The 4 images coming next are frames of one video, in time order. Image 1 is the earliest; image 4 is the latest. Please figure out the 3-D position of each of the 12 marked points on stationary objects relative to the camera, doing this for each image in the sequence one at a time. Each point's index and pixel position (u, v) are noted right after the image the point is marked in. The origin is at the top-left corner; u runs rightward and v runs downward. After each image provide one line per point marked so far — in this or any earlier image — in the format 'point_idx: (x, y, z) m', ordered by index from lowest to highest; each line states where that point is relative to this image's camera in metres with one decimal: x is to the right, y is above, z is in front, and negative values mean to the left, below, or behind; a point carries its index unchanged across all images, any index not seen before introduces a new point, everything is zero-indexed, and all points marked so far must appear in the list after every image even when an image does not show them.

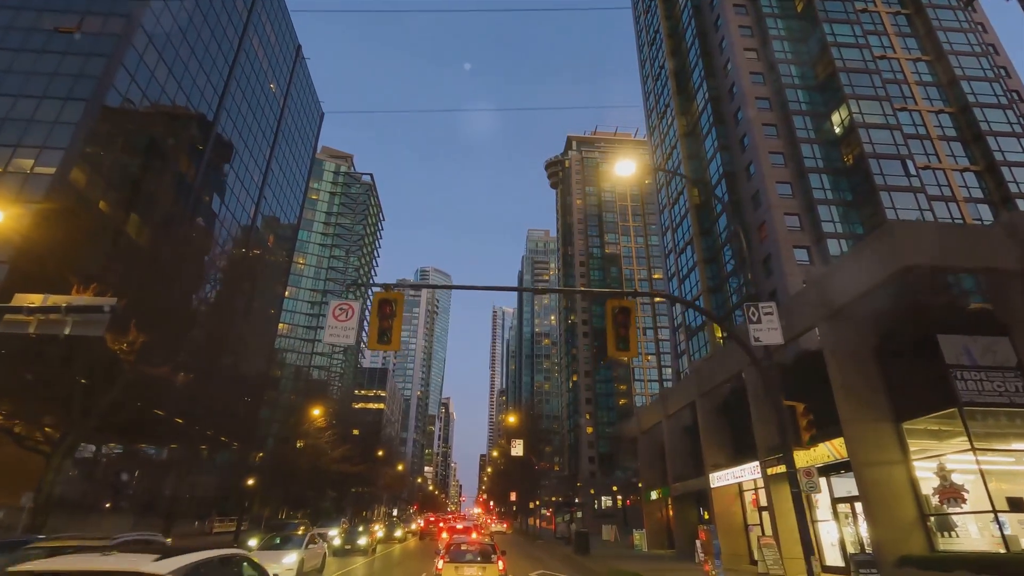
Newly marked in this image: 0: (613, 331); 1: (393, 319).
0: (+2.2, -1.0, +11.9) m
1: (-2.6, -0.7, +11.6) m
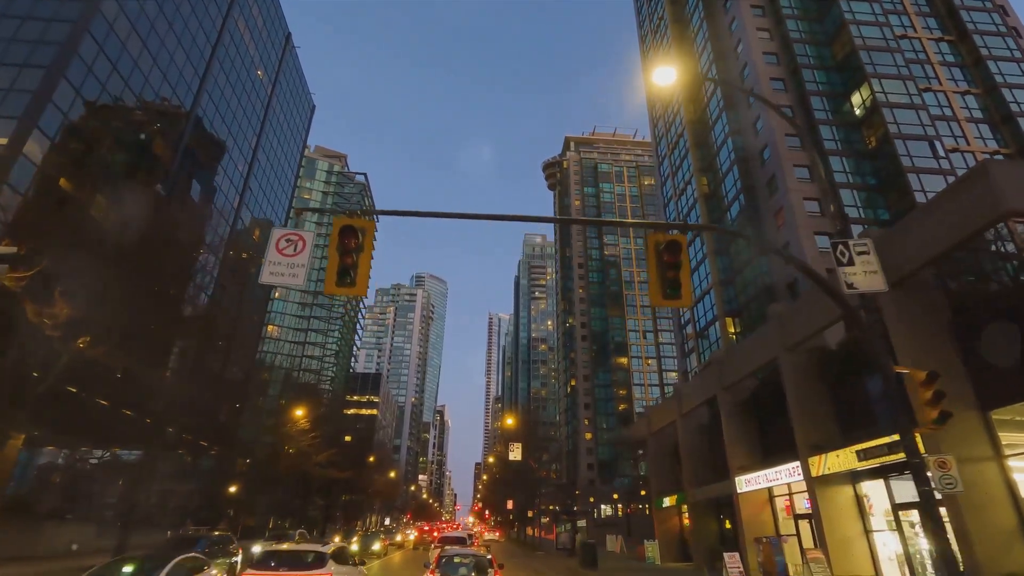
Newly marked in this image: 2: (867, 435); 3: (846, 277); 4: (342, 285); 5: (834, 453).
0: (+2.4, +0.2, +8.8) m
1: (-2.4, +0.5, +8.5) m
2: (+11.7, -4.8, +17.5) m
3: (+5.6, +0.2, +8.9) m
4: (-2.7, 0.0, +8.3) m
5: (+10.9, -5.6, +18.0) m
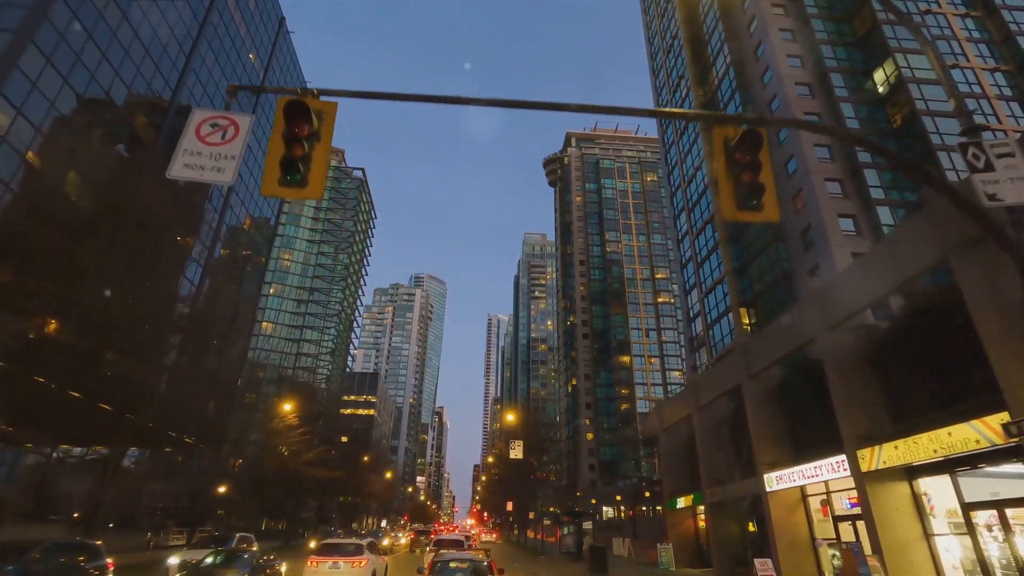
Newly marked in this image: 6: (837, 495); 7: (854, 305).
0: (+2.6, +1.3, +6.4) m
1: (-2.2, +1.6, +6.0) m
2: (+11.8, -3.8, +15.1) m
3: (+5.8, +1.3, +6.5) m
4: (-2.5, +1.1, +5.9) m
5: (+11.1, -4.6, +15.6) m
6: (+11.8, -7.5, +19.4) m
7: (+11.3, -0.6, +17.6) m
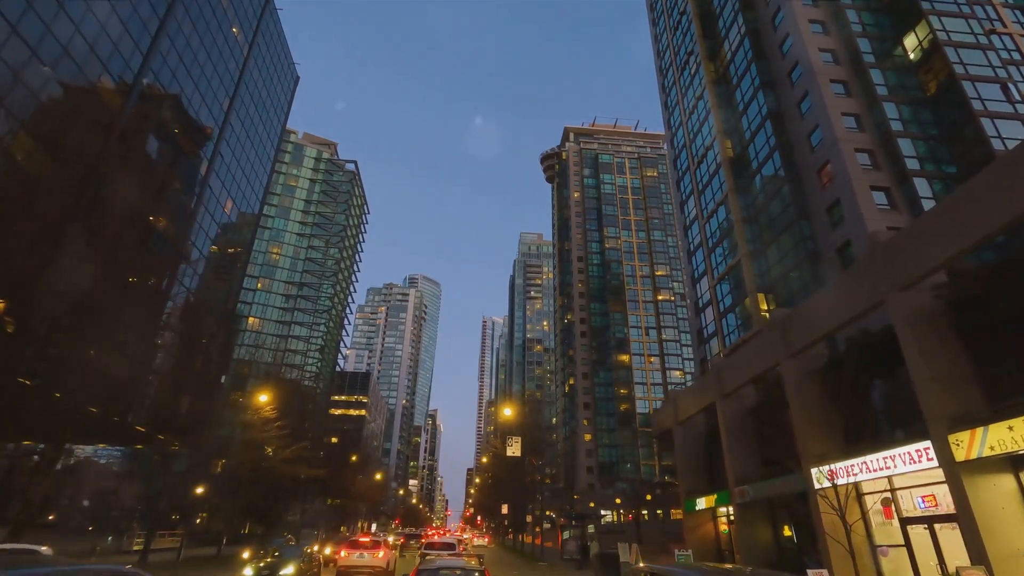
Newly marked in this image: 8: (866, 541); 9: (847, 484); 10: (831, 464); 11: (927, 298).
0: (+2.8, +2.8, +3.0) m
1: (-2.0, +3.2, +2.7) m
2: (+11.9, -2.4, +11.8) m
3: (+6.0, +2.8, +3.2) m
4: (-2.2, +2.7, +2.5) m
5: (+11.2, -3.2, +12.3) m
6: (+11.9, -6.2, +16.1) m
7: (+11.4, +0.8, +14.4) m
8: (+11.5, -8.2, +17.4) m
9: (+11.0, -6.4, +17.5) m
10: (+10.8, -5.9, +18.1) m
11: (+11.7, -0.3, +15.1) m
